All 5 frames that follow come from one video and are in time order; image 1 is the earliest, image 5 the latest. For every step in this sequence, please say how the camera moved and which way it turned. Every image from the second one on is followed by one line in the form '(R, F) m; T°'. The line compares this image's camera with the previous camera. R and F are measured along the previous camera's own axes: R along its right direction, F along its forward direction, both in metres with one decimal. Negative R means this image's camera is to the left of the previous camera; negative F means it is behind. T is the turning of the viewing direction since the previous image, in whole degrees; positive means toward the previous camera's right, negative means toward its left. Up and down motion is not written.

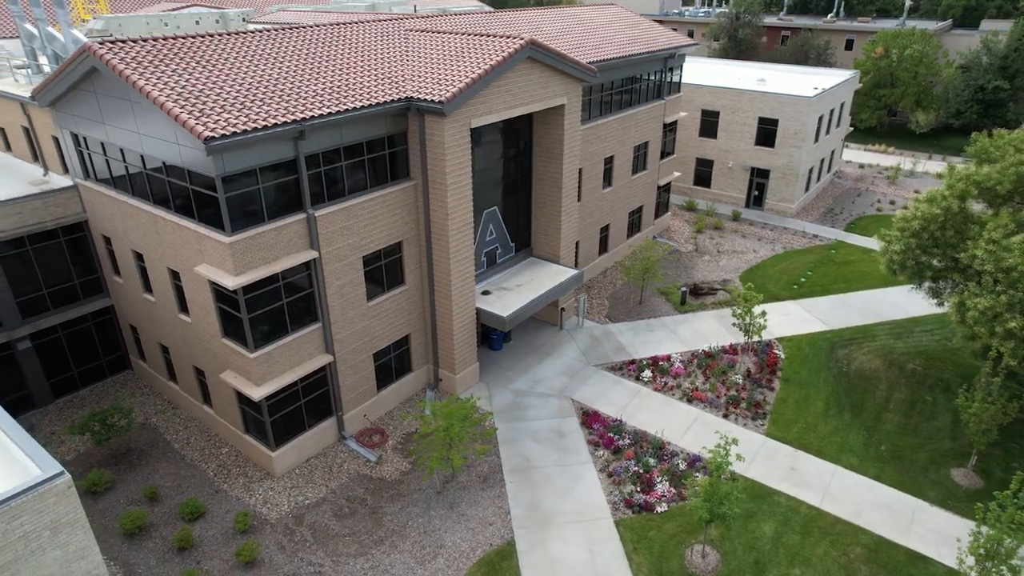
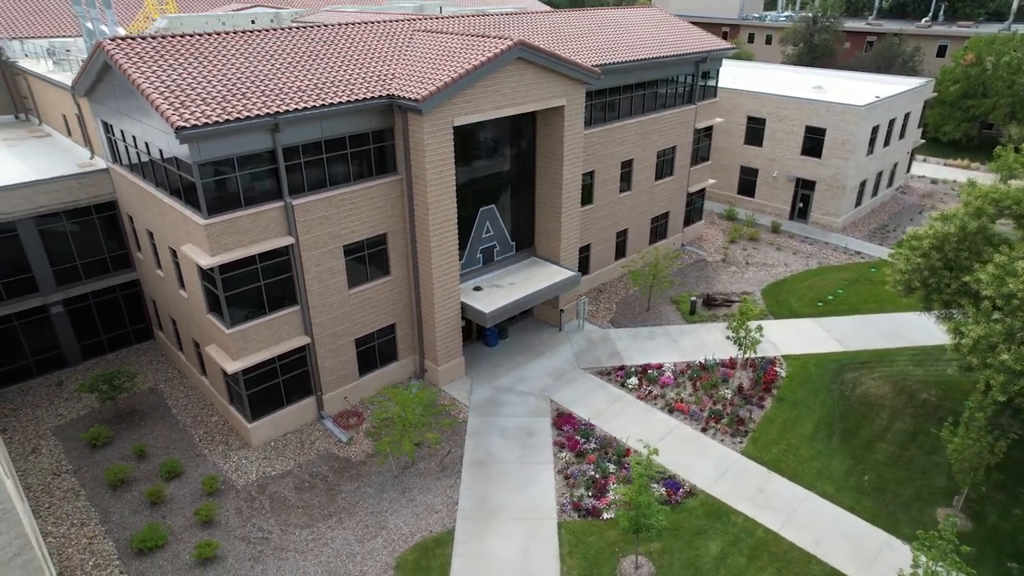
(+3.4, 0.0) m; -8°
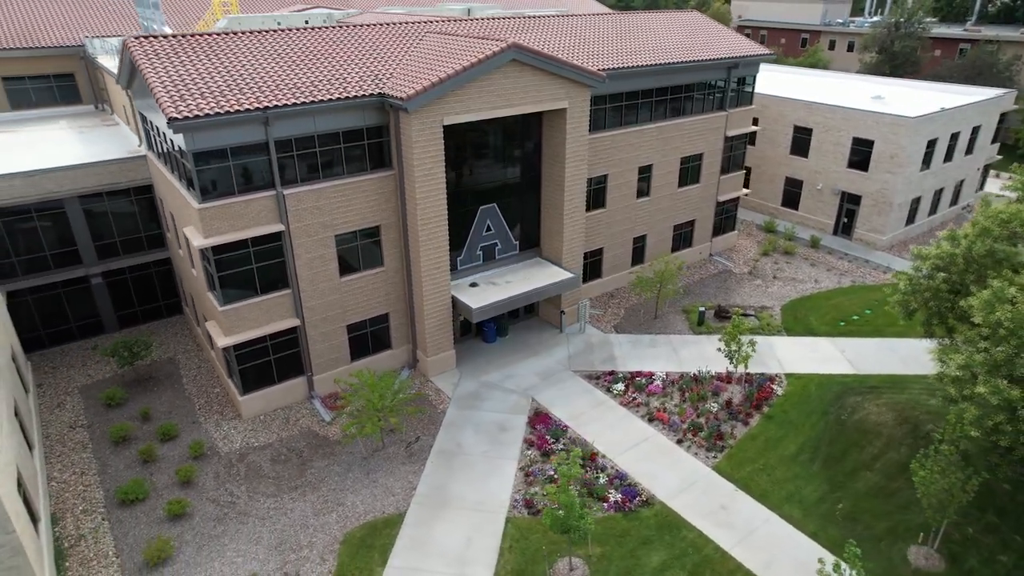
(+3.2, -0.1) m; -7°
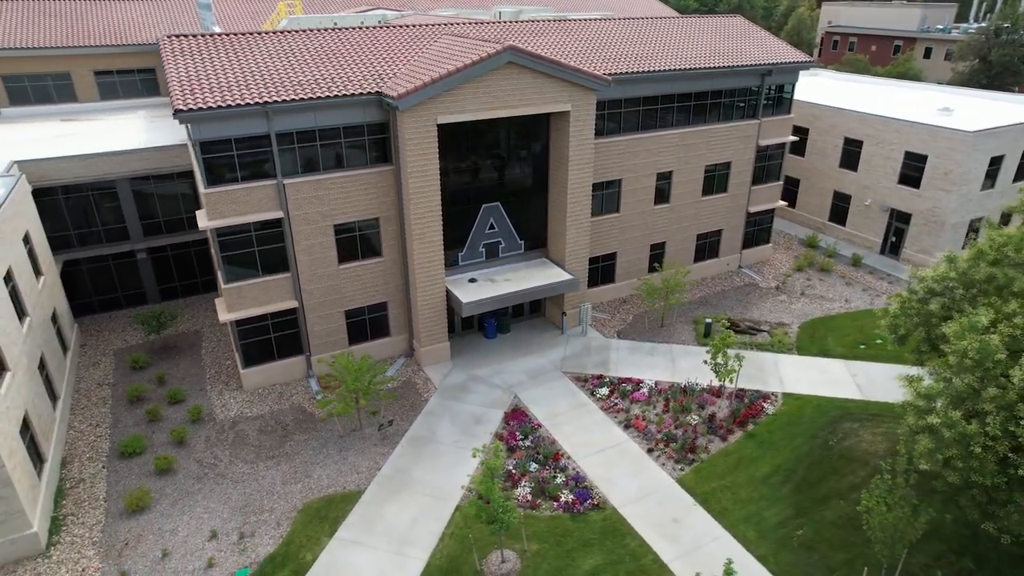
(+3.3, -0.2) m; -8°
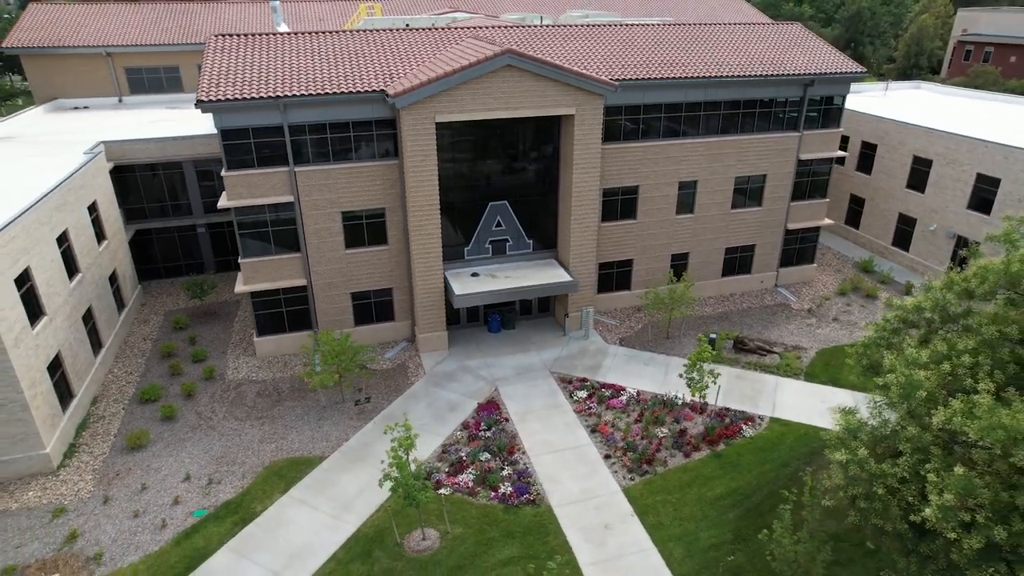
(+4.4, -0.2) m; -10°
